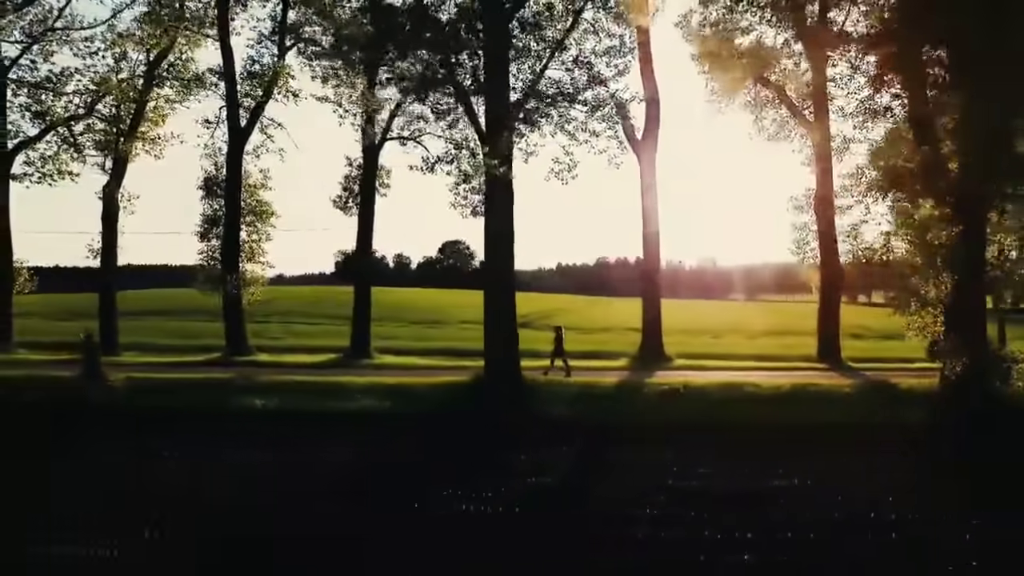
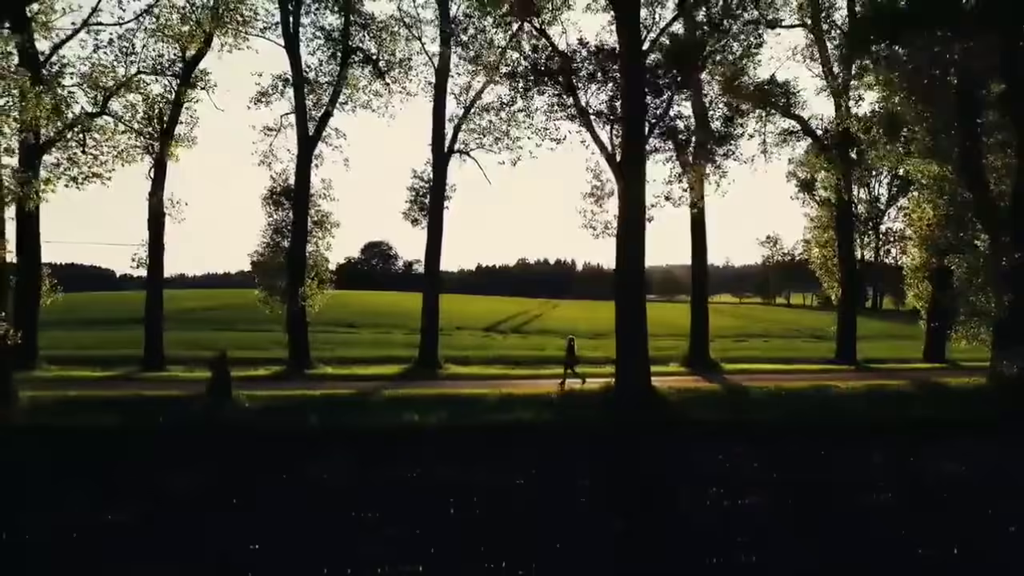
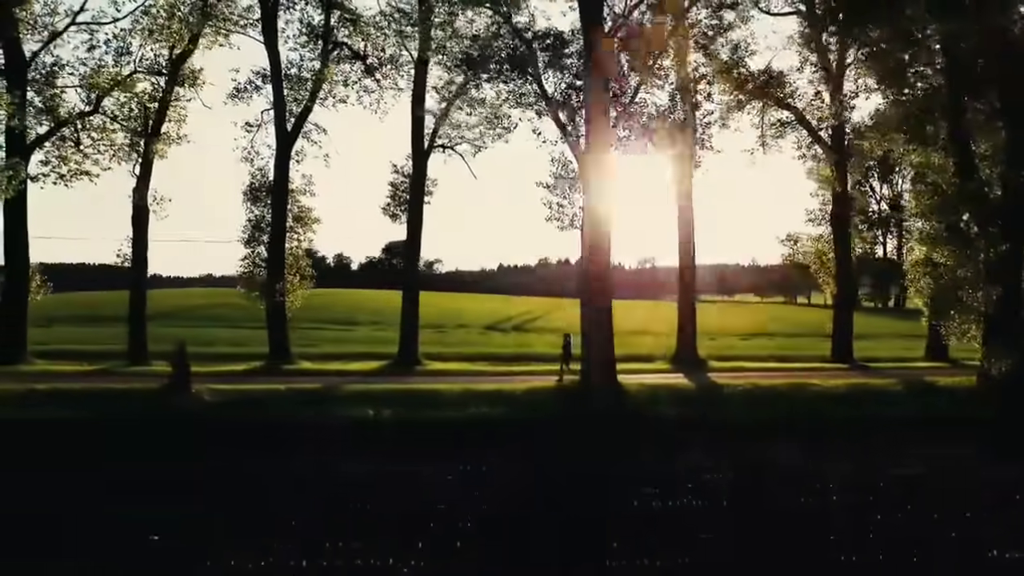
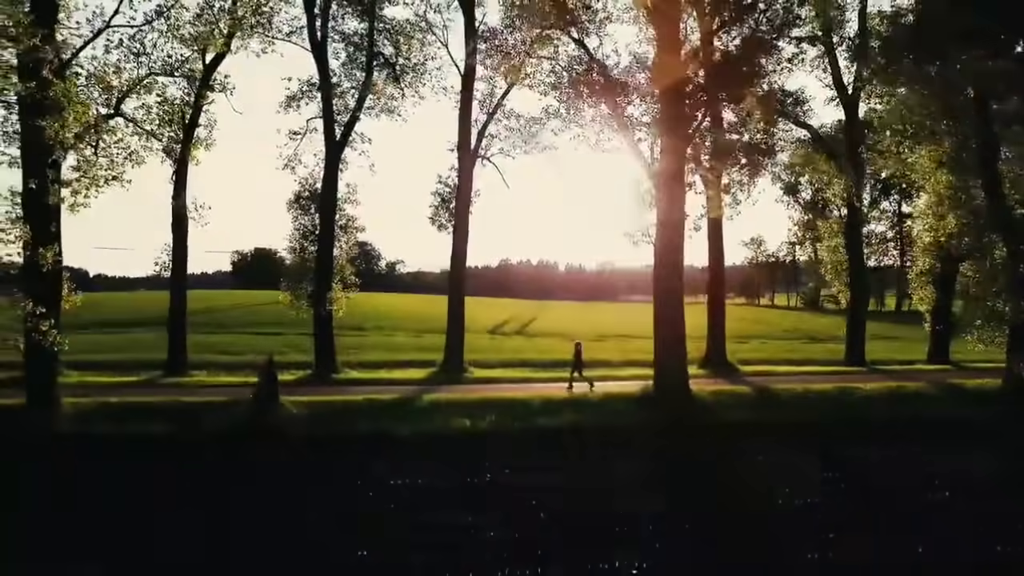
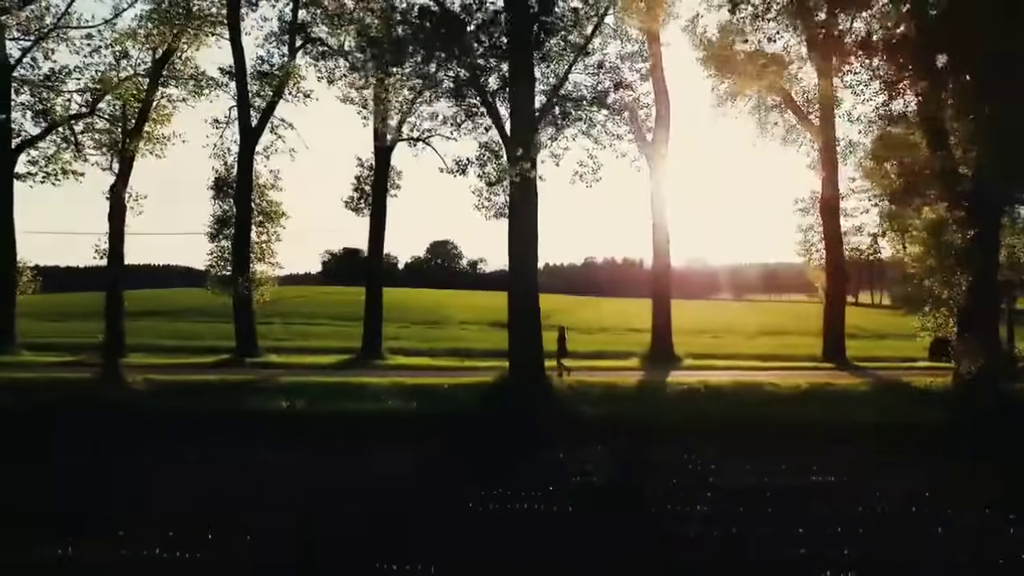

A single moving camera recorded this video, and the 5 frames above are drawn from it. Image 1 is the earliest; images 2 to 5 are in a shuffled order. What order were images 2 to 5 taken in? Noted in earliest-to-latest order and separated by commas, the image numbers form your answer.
5, 3, 2, 4
